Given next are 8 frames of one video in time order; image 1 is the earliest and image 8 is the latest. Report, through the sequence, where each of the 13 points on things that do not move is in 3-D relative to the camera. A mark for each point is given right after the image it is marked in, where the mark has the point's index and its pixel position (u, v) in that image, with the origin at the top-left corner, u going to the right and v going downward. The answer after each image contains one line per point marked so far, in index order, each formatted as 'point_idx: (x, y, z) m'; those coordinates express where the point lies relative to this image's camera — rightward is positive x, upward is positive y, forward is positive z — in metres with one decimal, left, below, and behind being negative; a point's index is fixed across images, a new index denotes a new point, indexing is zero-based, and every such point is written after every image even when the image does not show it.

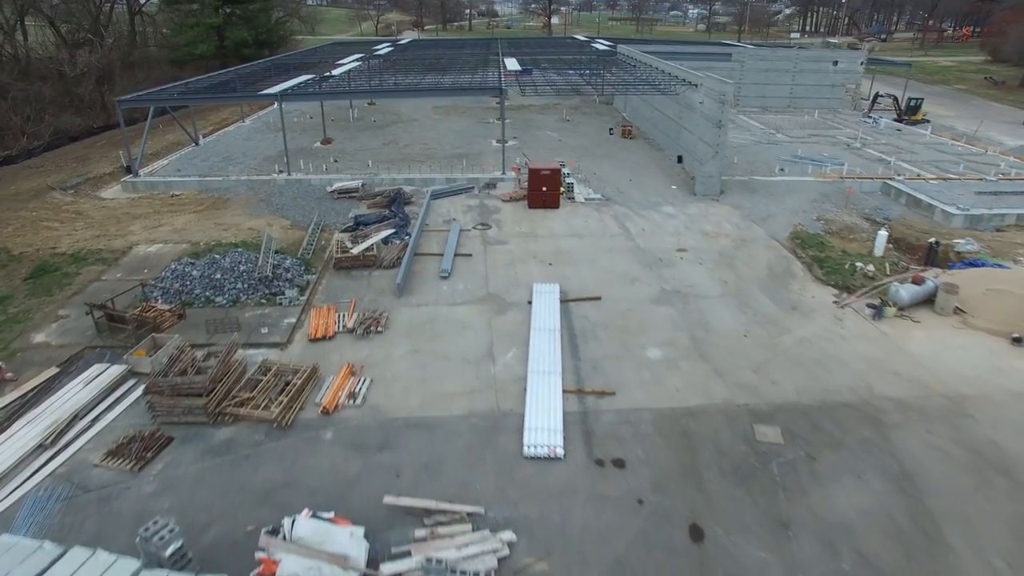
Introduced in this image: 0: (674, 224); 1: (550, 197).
0: (+4.3, +1.7, +15.6) m
1: (+1.1, +2.5, +16.4) m
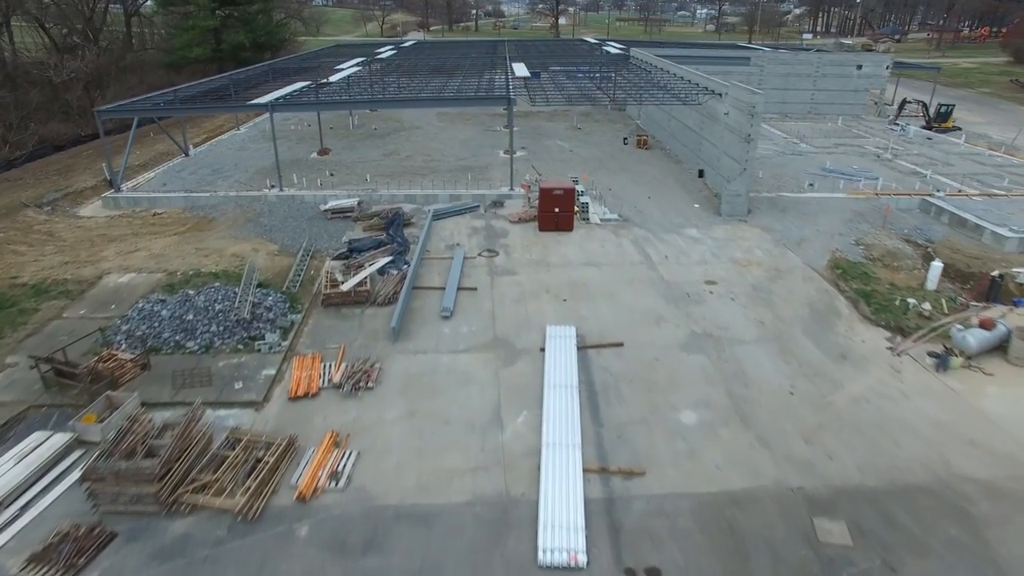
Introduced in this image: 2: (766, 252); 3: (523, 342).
0: (+4.5, +0.9, +14.2) m
1: (+1.3, +1.7, +15.0) m
2: (+6.1, +0.9, +14.2) m
3: (+0.2, -1.0, +10.5) m
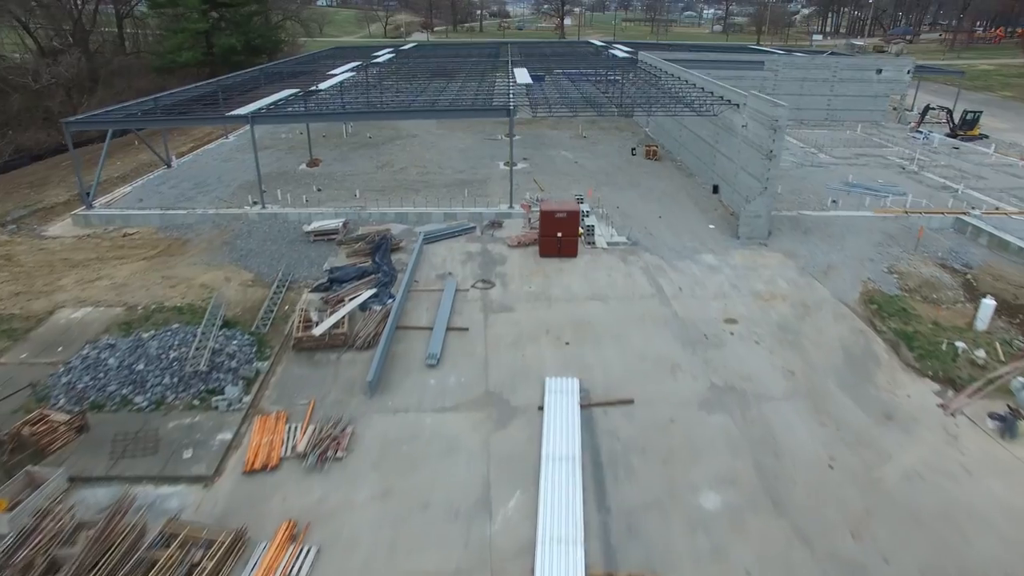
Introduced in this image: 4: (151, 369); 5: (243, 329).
0: (+4.4, +0.2, +12.8) m
1: (+1.2, +1.0, +13.7) m
2: (+6.0, +0.1, +12.8) m
3: (+0.1, -1.7, +9.2) m
4: (-5.7, -1.3, +9.4) m
5: (-5.0, -0.7, +10.9) m
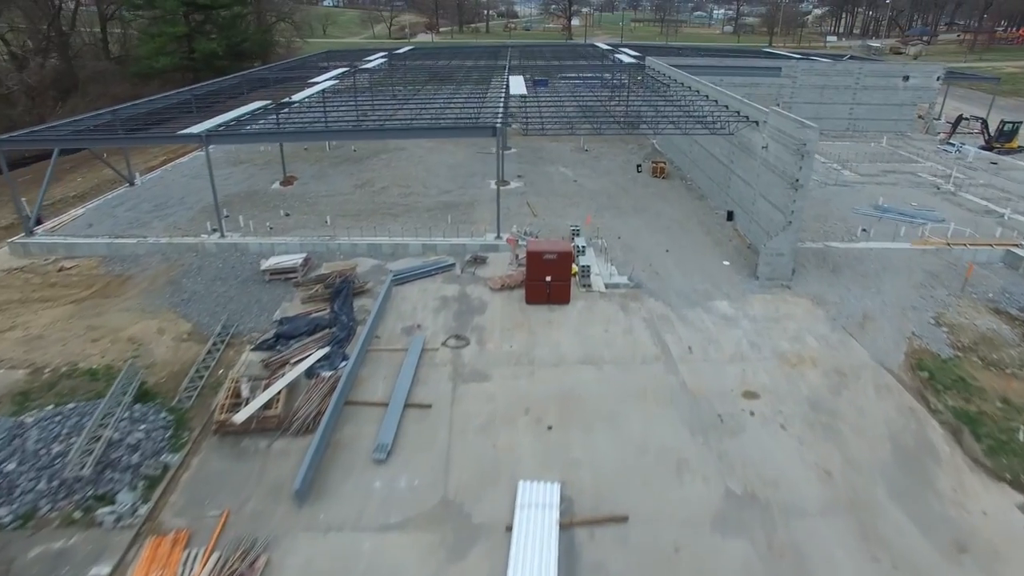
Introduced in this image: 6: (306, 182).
0: (+4.0, -0.9, +10.8) m
1: (+0.9, 0.0, +11.7) m
2: (+5.7, -0.9, +10.8) m
3: (-0.3, -2.7, +7.3) m
4: (-6.1, -2.3, +7.5) m
5: (-5.4, -1.8, +9.0) m
6: (-6.9, +3.5, +19.8) m
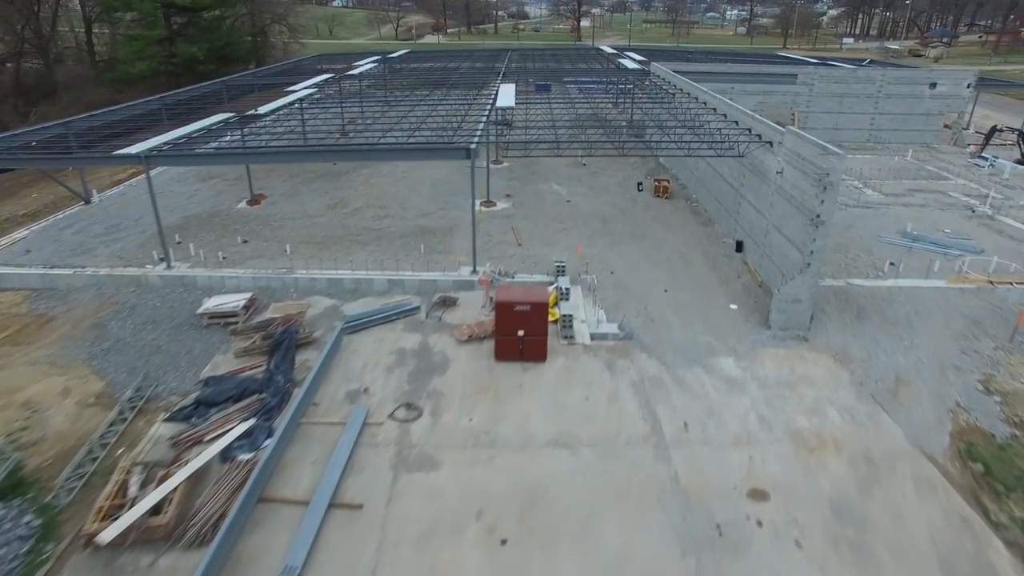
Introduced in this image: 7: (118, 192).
0: (+3.5, -1.8, +9.0) m
1: (+0.3, -0.9, +9.9) m
2: (+5.1, -1.9, +9.0) m
3: (-1.0, -3.6, +5.5) m
4: (-6.8, -3.1, +5.9) m
5: (-6.0, -2.6, +7.4) m
6: (-7.2, +2.7, +18.2) m
7: (-12.7, +3.1, +19.1) m
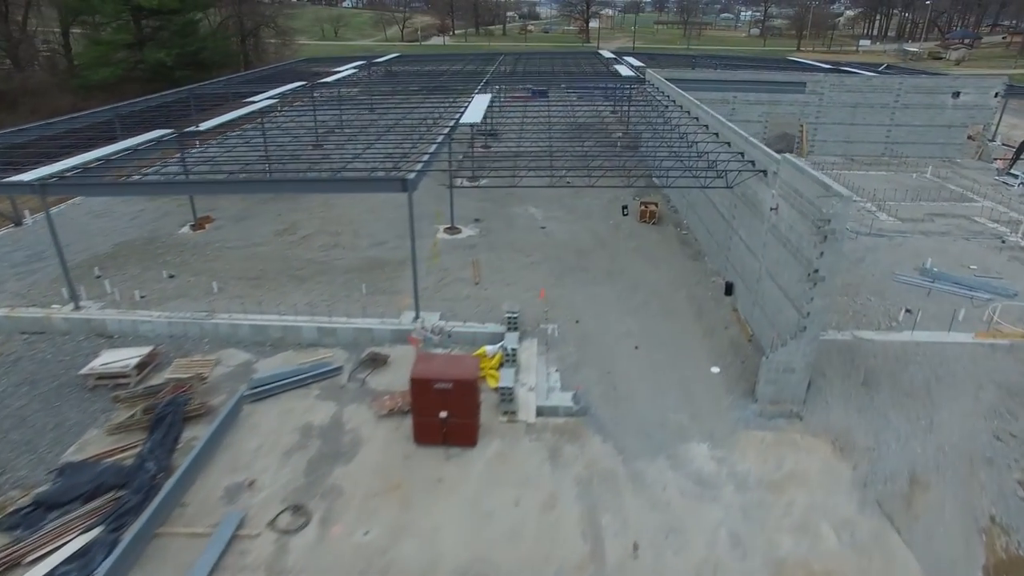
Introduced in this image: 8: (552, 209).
0: (+2.4, -2.8, +7.1) m
1: (-0.8, -1.9, +8.1) m
2: (+4.0, -2.9, +7.0) m
3: (-2.2, -4.6, +3.7) m
4: (-8.0, -4.0, +4.2) m
5: (-7.1, -3.5, +5.7) m
6: (-8.1, +1.8, +16.5) m
7: (-13.5, +2.2, +17.5) m
8: (+1.2, +2.3, +17.2) m
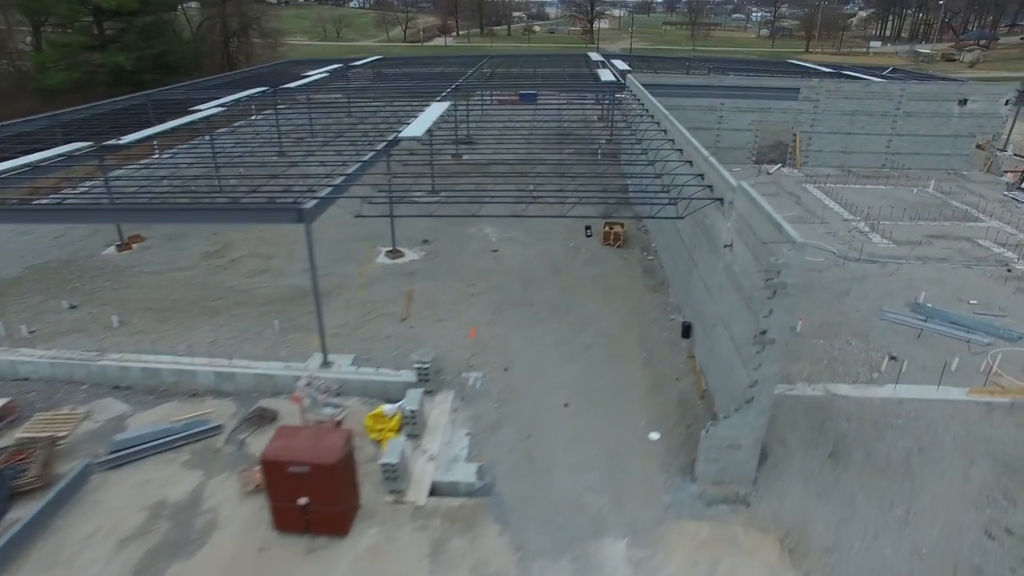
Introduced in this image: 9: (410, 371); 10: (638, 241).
0: (+0.9, -3.5, +5.6) m
1: (-2.2, -2.6, +6.7) m
2: (+2.6, -3.6, +5.5) m
3: (-3.7, -5.3, +2.3) m
4: (-9.4, -4.7, +2.9) m
5: (-8.6, -4.2, +4.4) m
6: (-9.3, +1.1, +15.2) m
7: (-14.7, +1.6, +16.3) m
8: (0.0, +1.6, +15.7) m
9: (-1.7, -1.4, +9.7) m
10: (+3.2, +1.2, +14.9) m
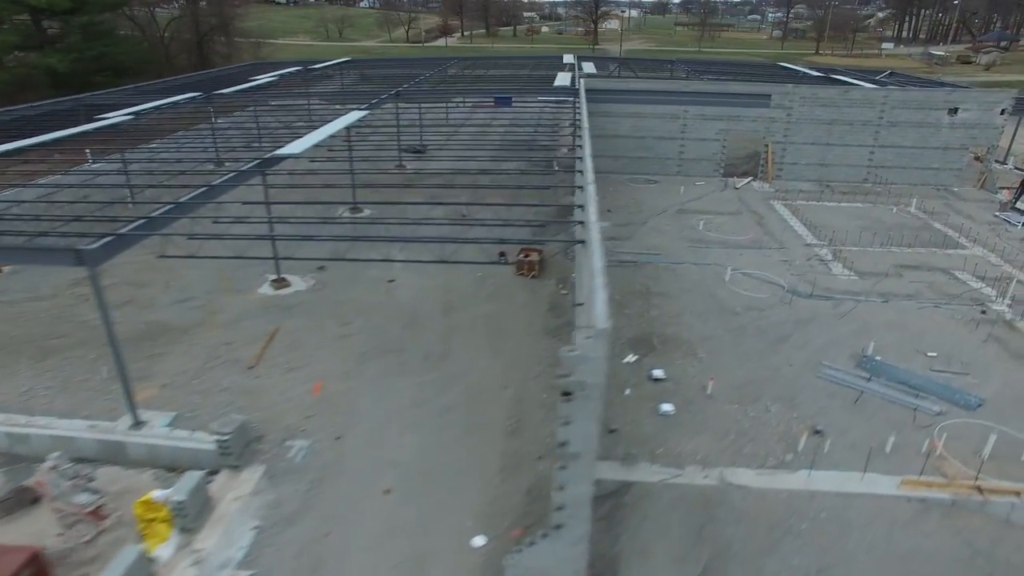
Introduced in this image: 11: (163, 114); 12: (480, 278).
0: (-1.5, -4.3, +3.9) m
1: (-4.6, -3.3, +5.1) m
2: (+0.1, -4.4, +3.8) m
3: (-6.2, -5.9, +0.7) m
4: (-12.0, -5.3, +1.5) m
5: (-11.1, -4.8, +2.9) m
6: (-11.4, +0.5, +13.8) m
7: (-16.8, +1.1, +15.0) m
8: (-2.1, +0.8, +14.0) m
9: (-4.0, -2.1, +8.0) m
10: (+1.0, +0.4, +13.1) m
11: (-11.5, +5.9, +20.0) m
12: (-0.6, +0.2, +12.8) m
